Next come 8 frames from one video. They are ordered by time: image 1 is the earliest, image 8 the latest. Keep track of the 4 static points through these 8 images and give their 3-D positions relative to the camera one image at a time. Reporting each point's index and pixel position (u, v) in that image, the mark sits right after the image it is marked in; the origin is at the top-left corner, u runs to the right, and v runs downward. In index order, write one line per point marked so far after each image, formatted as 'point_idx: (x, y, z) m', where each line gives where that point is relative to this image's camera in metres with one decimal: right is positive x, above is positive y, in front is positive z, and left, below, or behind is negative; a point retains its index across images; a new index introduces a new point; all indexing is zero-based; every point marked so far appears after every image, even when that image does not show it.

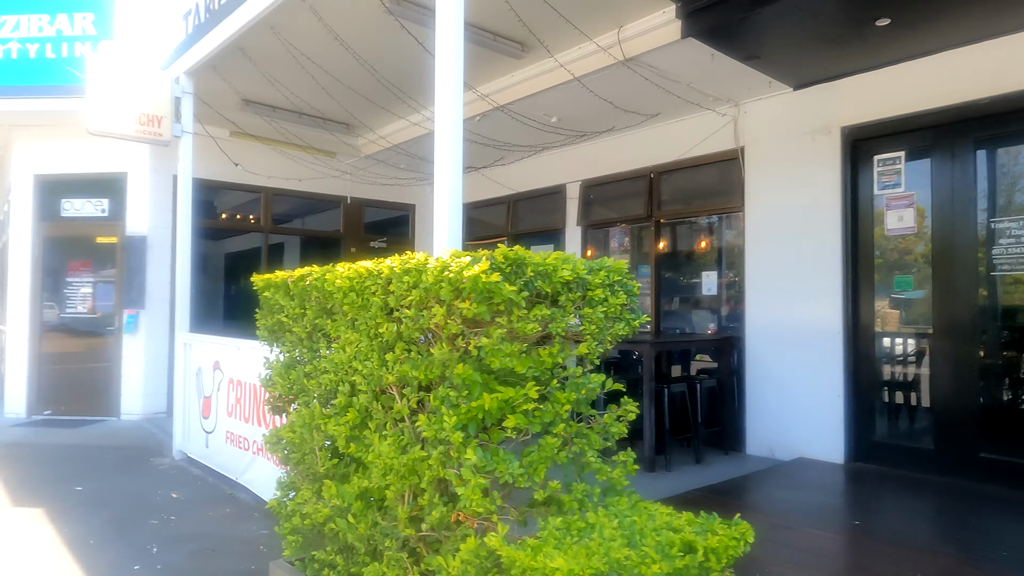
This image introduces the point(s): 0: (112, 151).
0: (-5.3, +1.8, +8.7) m
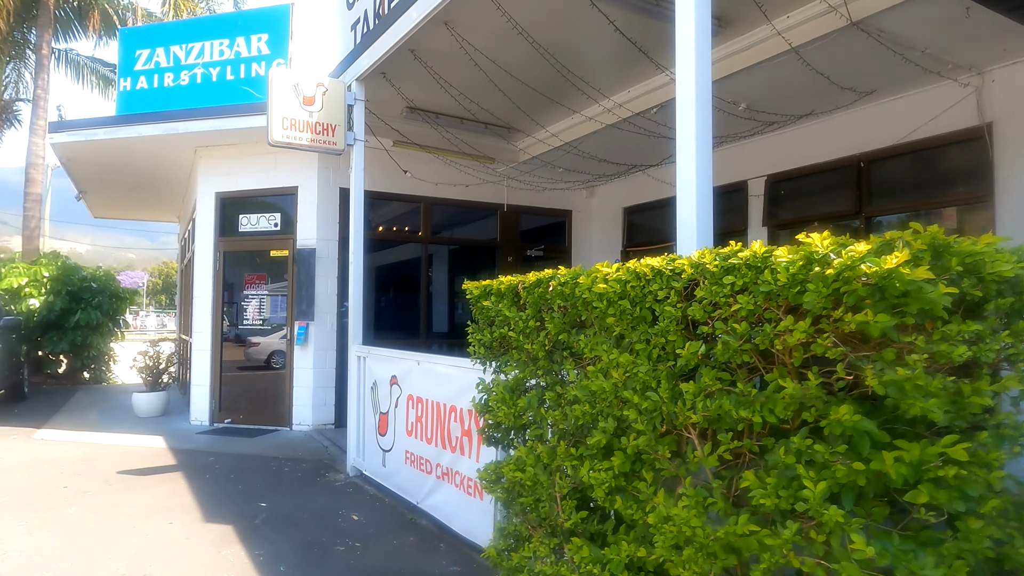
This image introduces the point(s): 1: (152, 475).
0: (-3.1, +1.6, +8.9) m
1: (-3.4, -1.8, +6.3) m
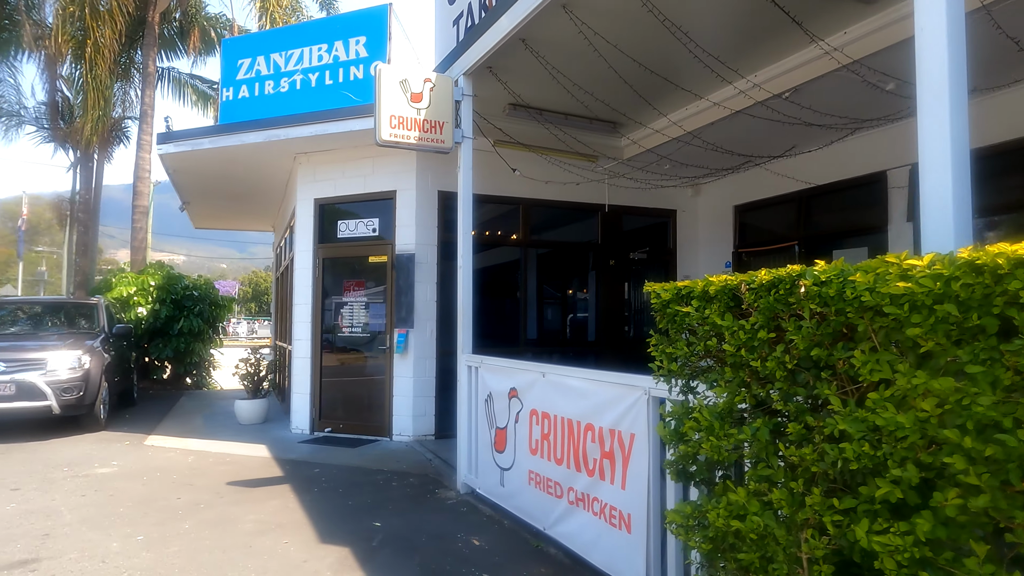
0: (-1.7, +1.5, +8.7) m
1: (-2.3, -1.8, +6.1) m
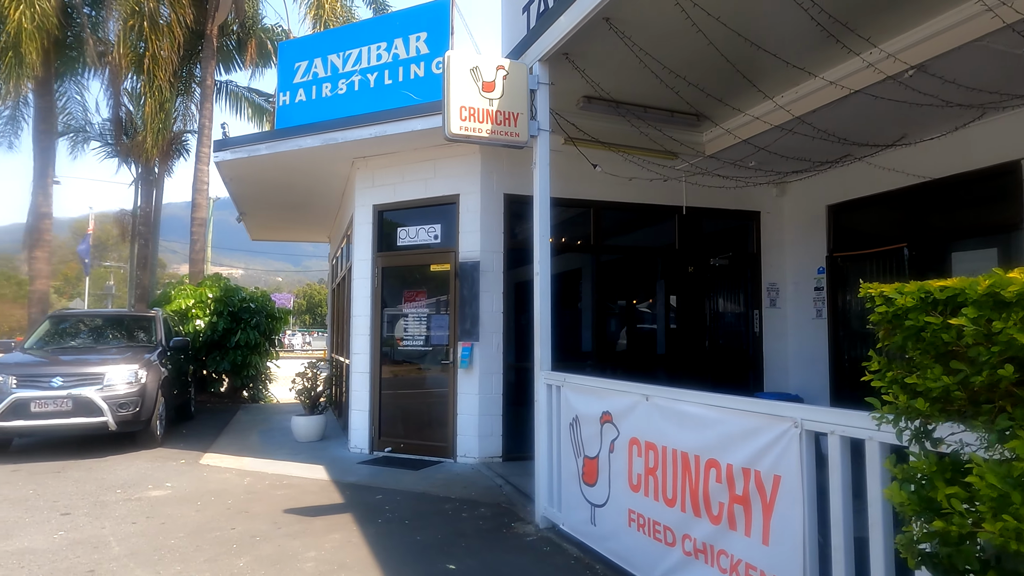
0: (-0.8, +1.4, +8.2) m
1: (-1.6, -1.9, +5.6) m
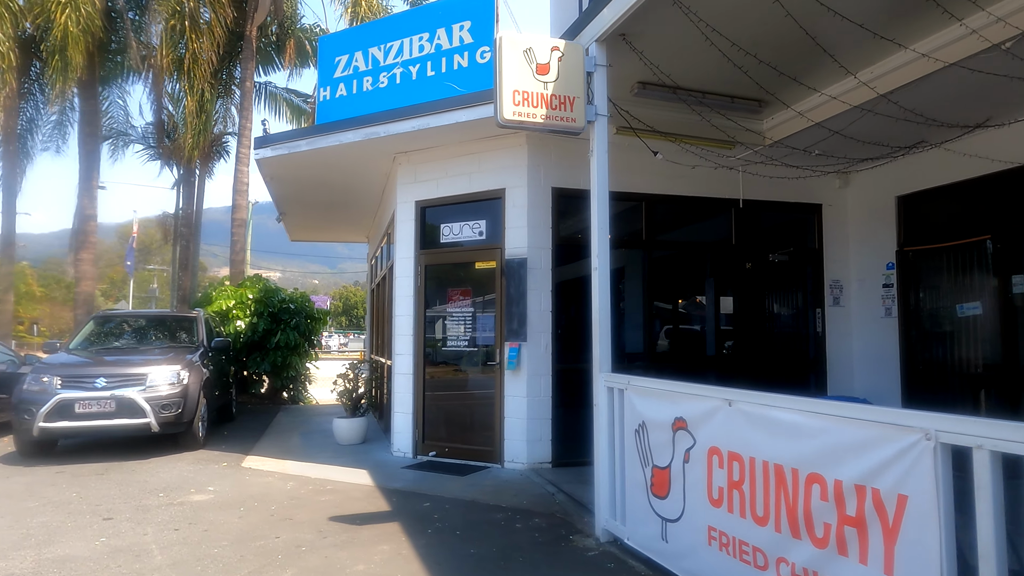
0: (-0.3, +1.4, +7.9) m
1: (-1.2, -1.9, +5.3) m
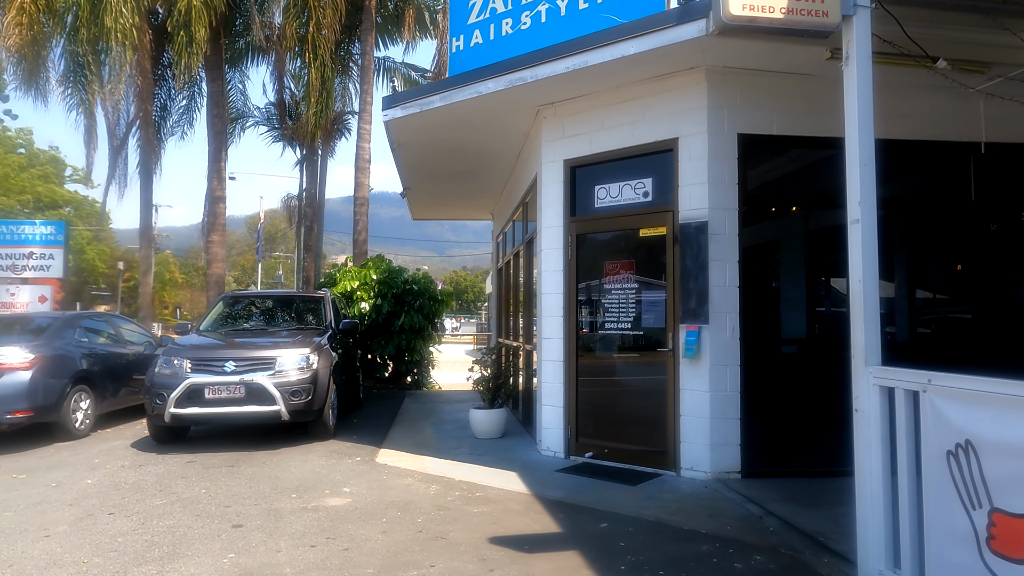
0: (+1.4, +1.7, +6.5) m
1: (+0.2, -1.7, +4.2) m
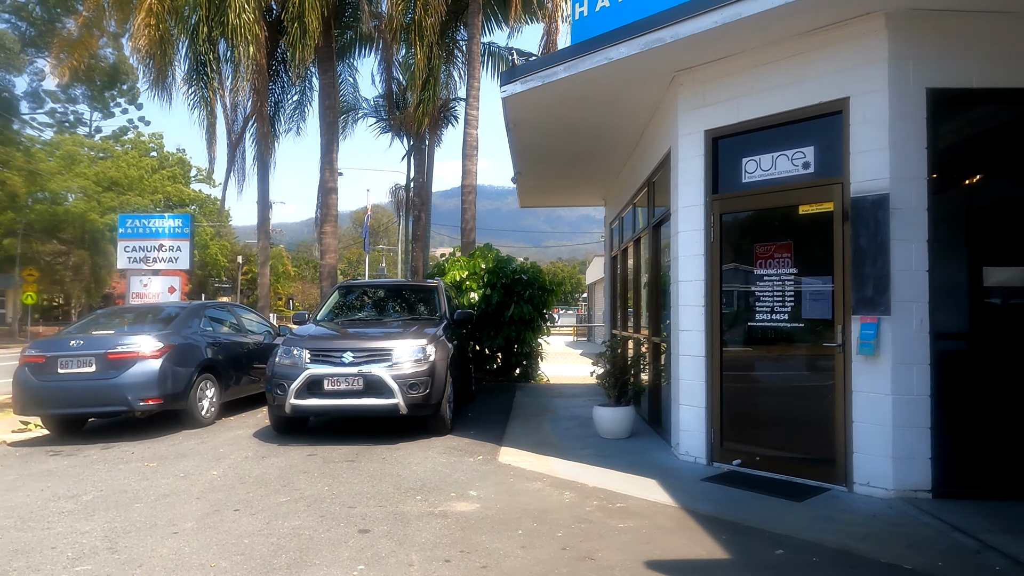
0: (+2.6, +1.8, +5.6) m
1: (+1.1, -1.6, +3.5) m
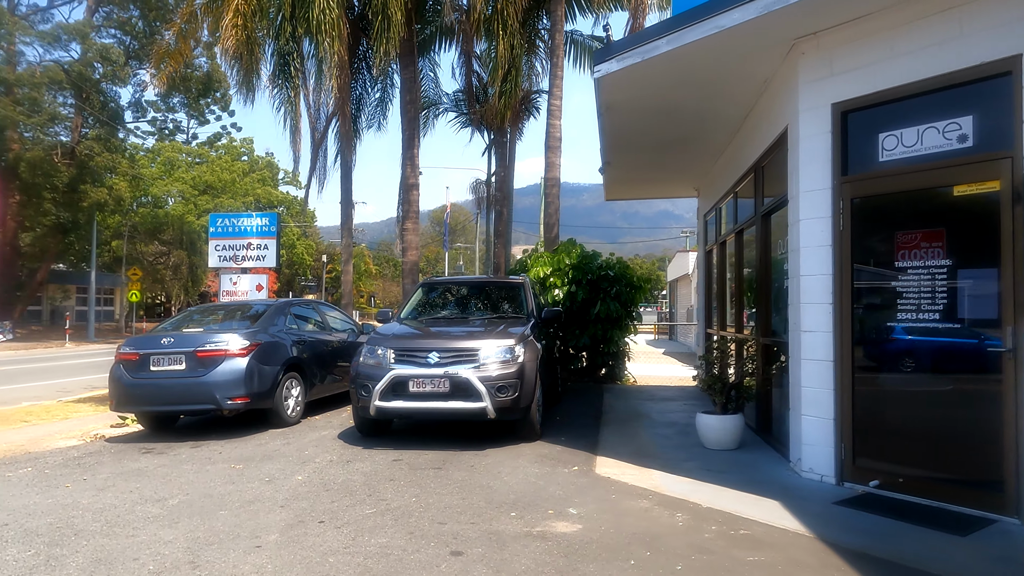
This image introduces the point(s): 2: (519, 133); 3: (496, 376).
0: (+3.4, +1.9, +4.8) m
1: (+1.6, -1.6, +2.9) m
2: (+0.1, +4.0, +17.0) m
3: (-0.2, -0.9, +6.9) m
